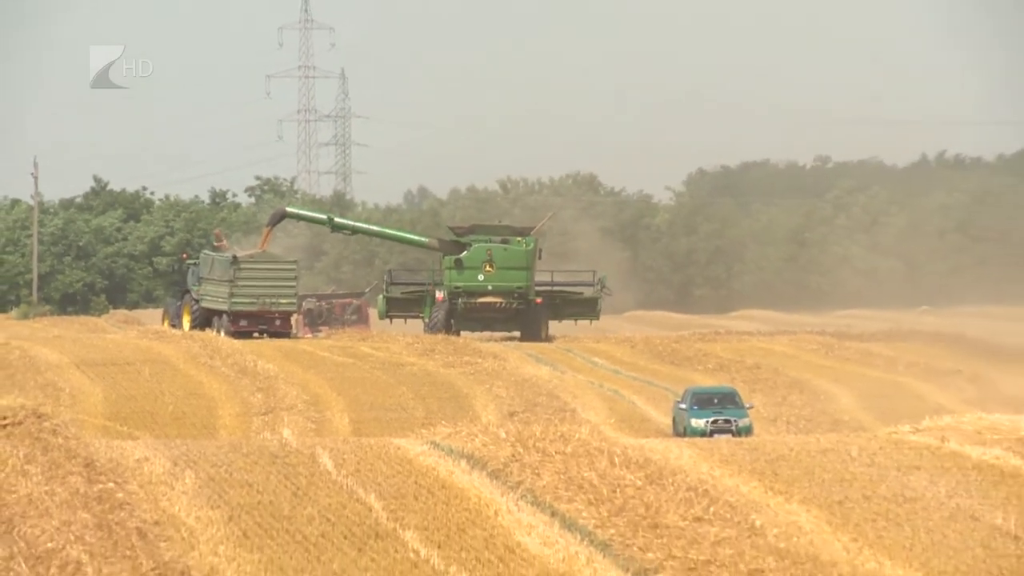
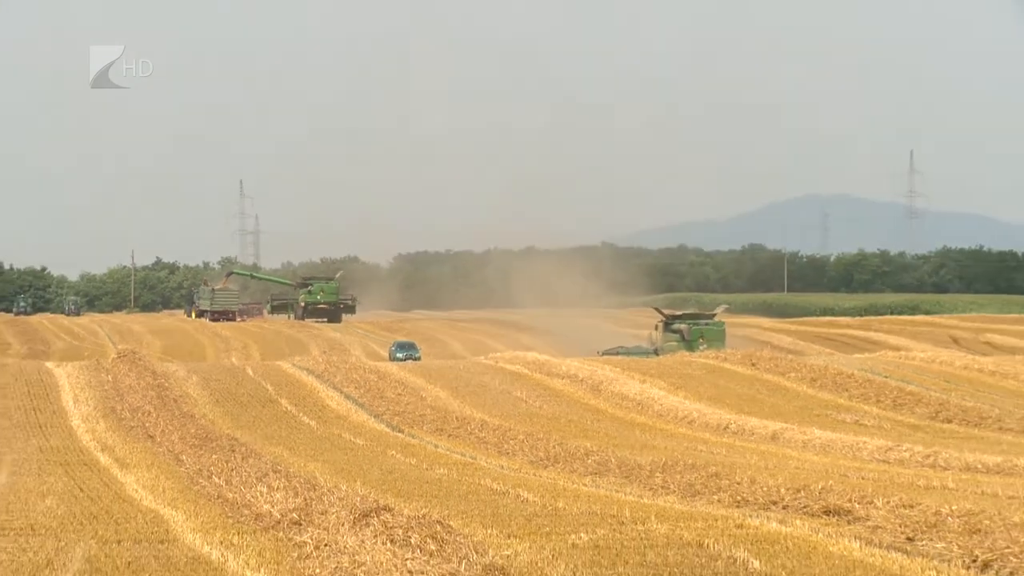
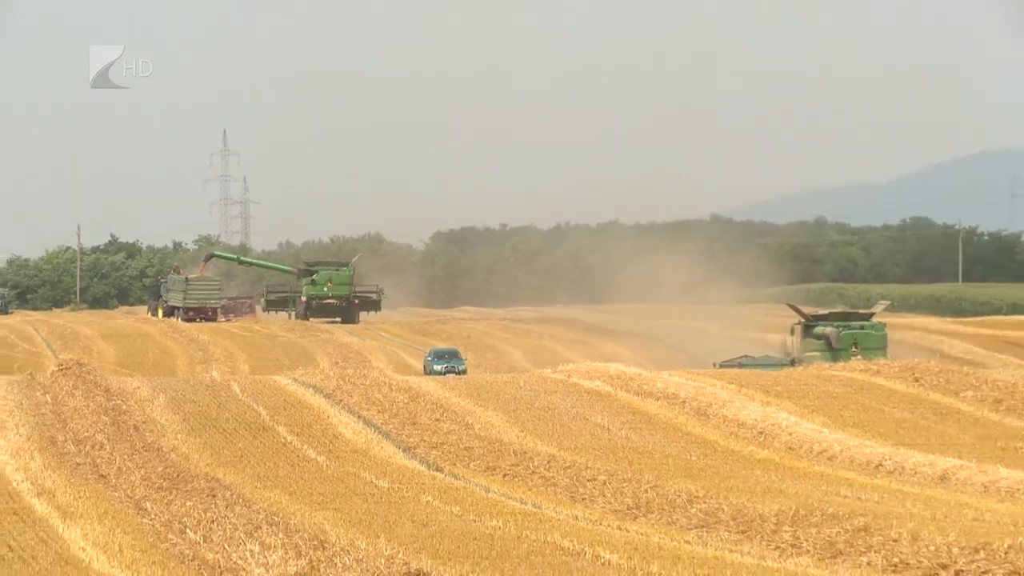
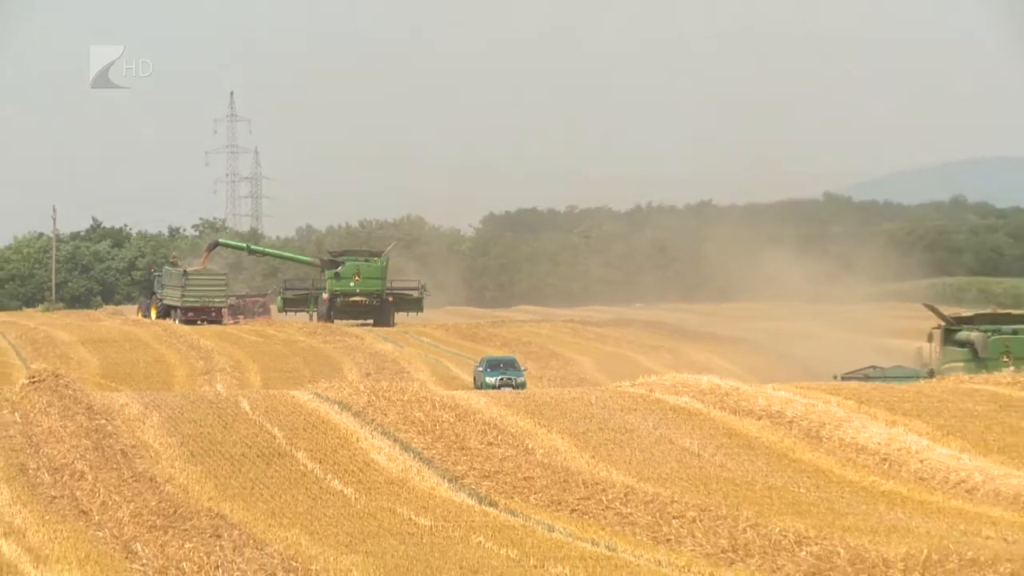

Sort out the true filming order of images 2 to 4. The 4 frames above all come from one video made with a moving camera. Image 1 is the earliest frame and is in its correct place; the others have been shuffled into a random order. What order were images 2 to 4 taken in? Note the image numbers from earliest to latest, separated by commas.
4, 3, 2
